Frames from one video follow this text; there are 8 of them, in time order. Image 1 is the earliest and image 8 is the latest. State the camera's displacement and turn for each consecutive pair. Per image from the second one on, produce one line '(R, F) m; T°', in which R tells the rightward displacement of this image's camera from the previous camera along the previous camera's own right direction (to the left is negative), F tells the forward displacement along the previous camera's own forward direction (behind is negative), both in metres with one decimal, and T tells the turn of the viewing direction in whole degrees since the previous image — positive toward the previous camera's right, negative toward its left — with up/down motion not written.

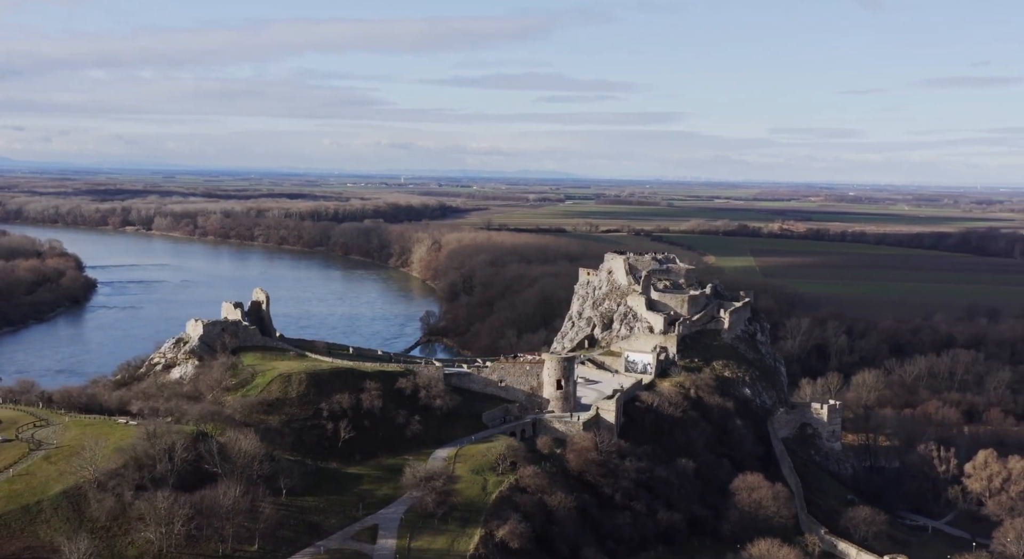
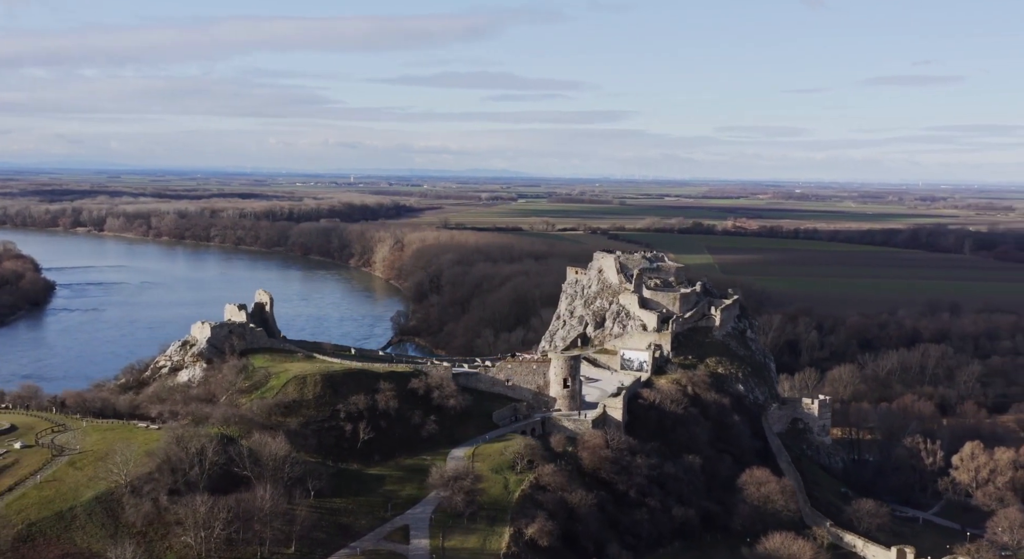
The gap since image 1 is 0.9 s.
(-2.0, -0.1) m; +3°
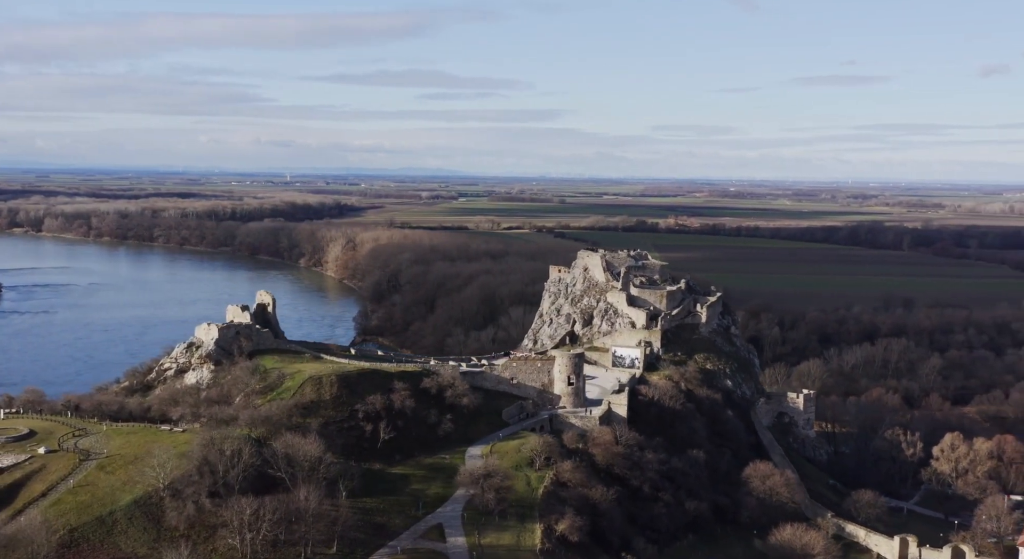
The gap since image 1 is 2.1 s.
(-2.4, -0.2) m; +3°
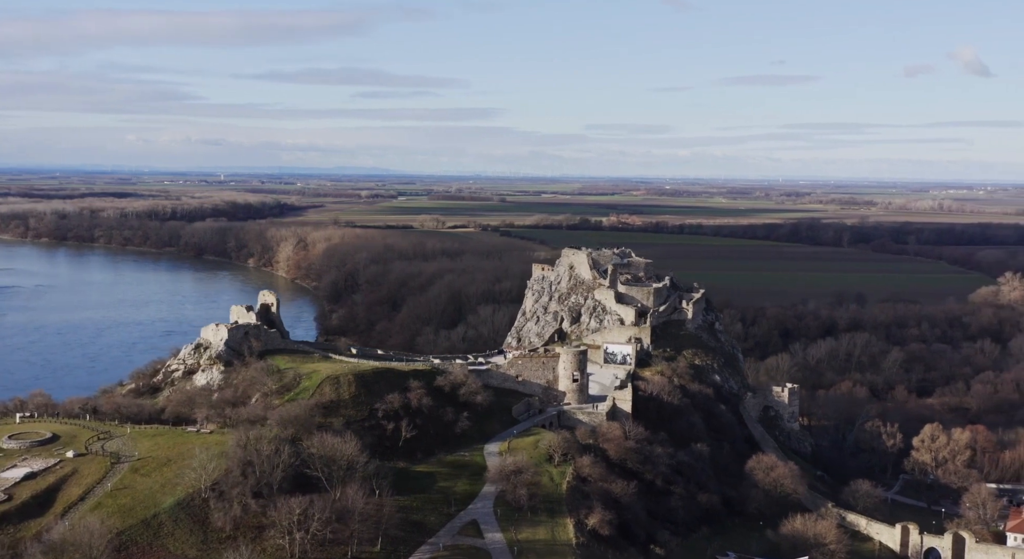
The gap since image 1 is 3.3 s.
(-2.4, -0.2) m; +3°
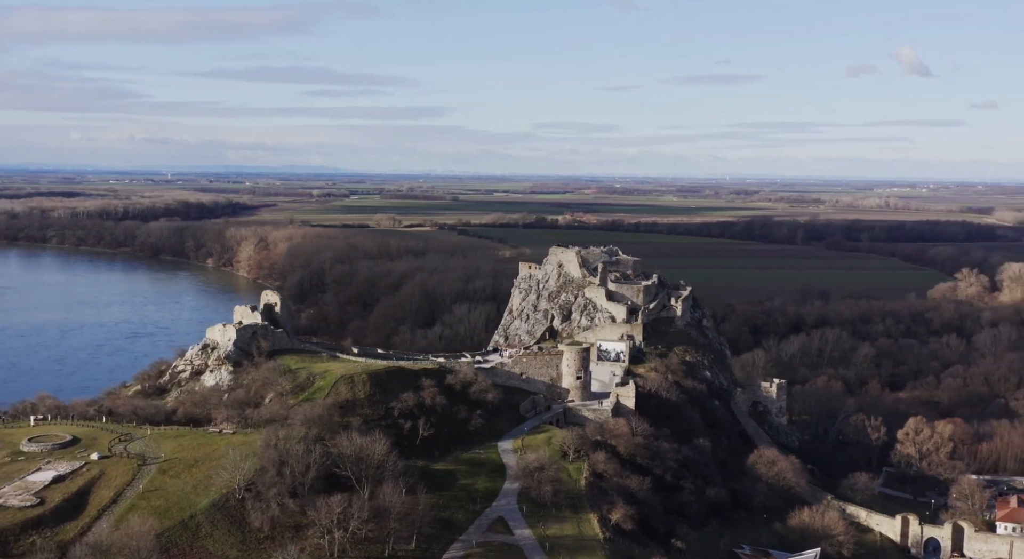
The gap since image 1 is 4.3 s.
(-1.9, -0.2) m; +3°
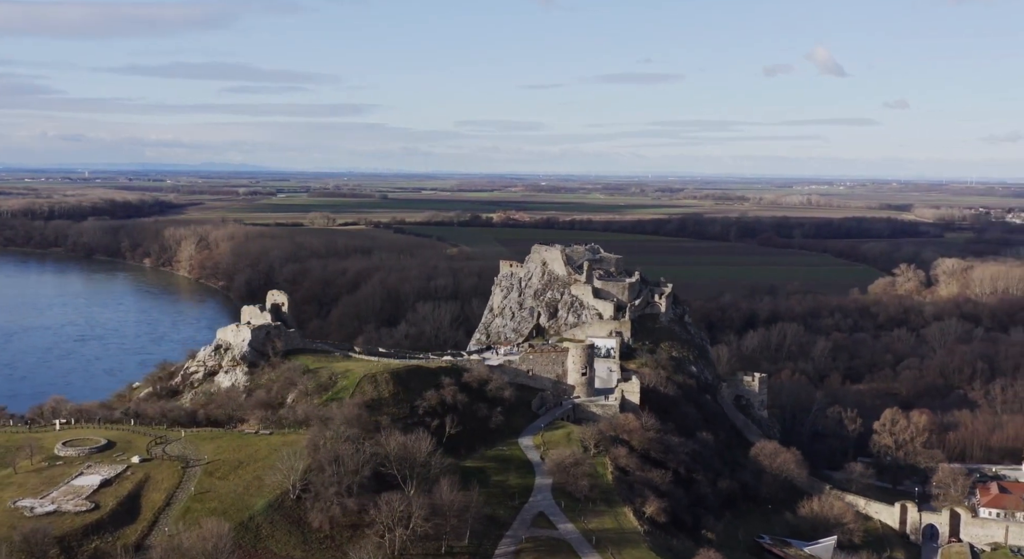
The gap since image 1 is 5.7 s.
(-2.9, -0.2) m; +4°
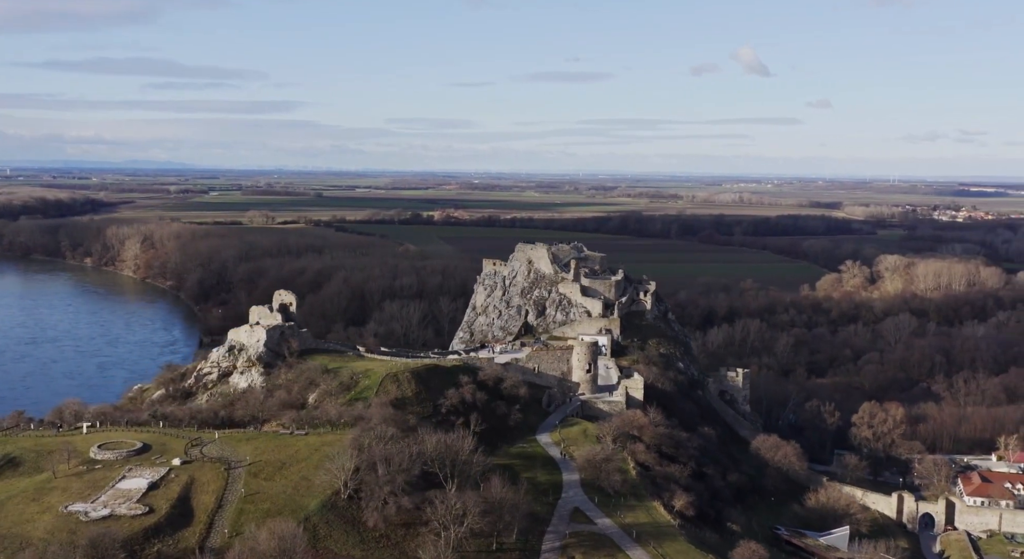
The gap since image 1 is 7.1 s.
(-2.7, -0.2) m; +3°
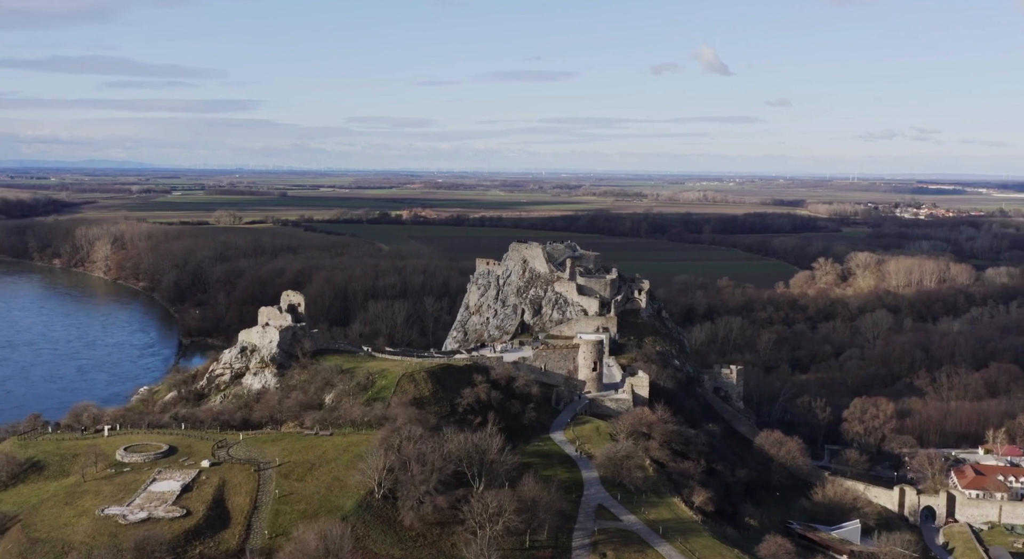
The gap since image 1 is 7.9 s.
(-1.6, -0.2) m; +2°
